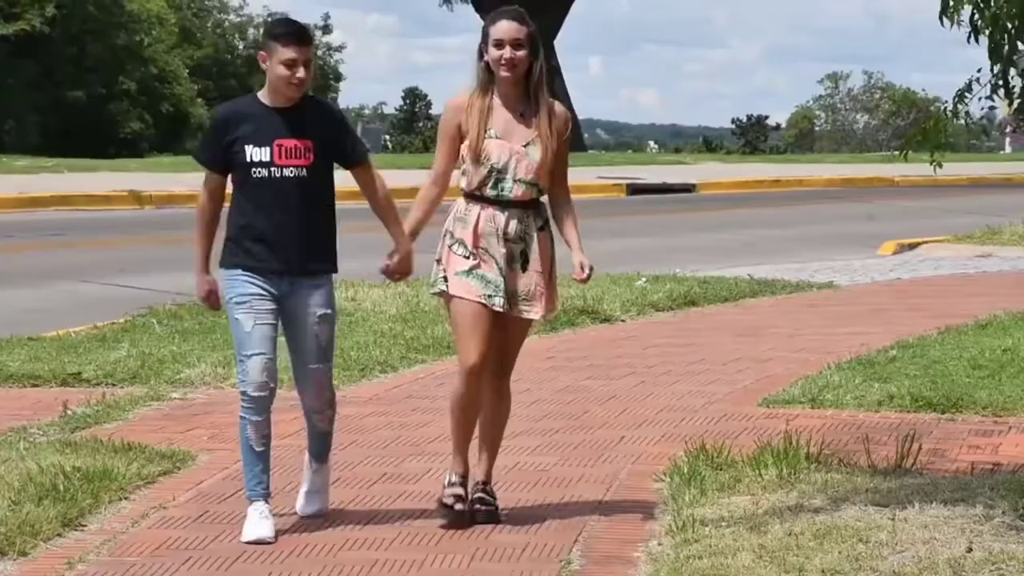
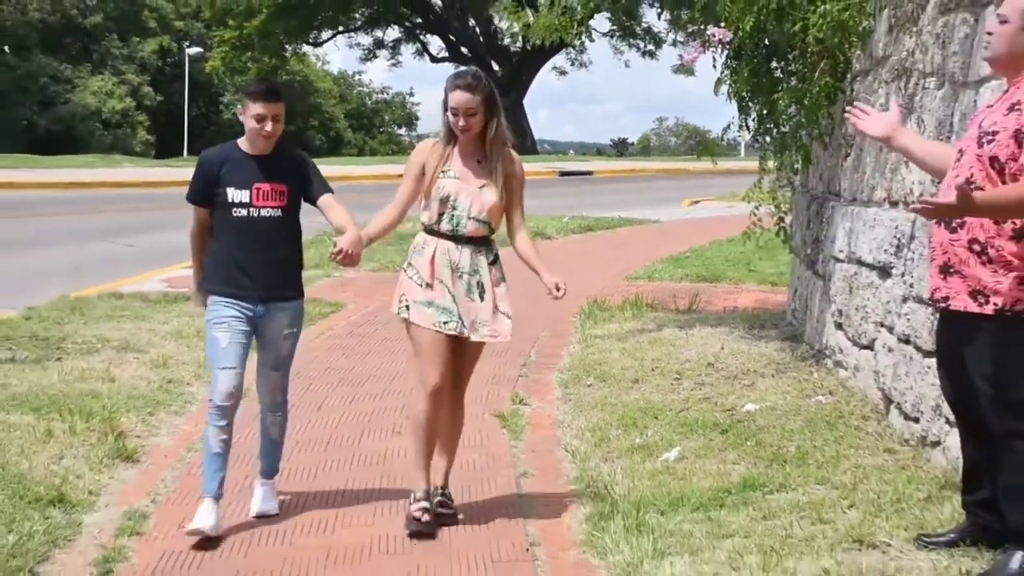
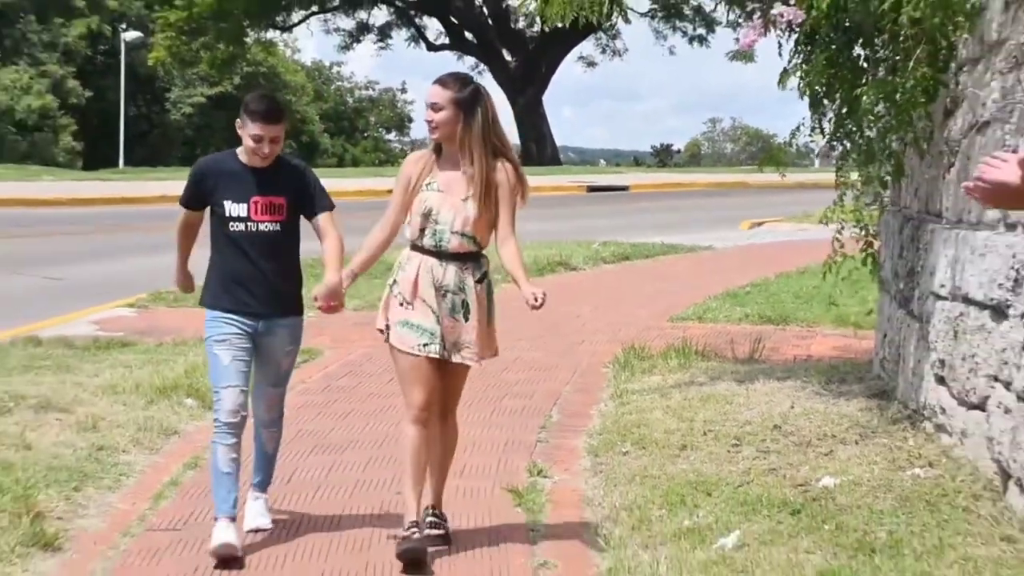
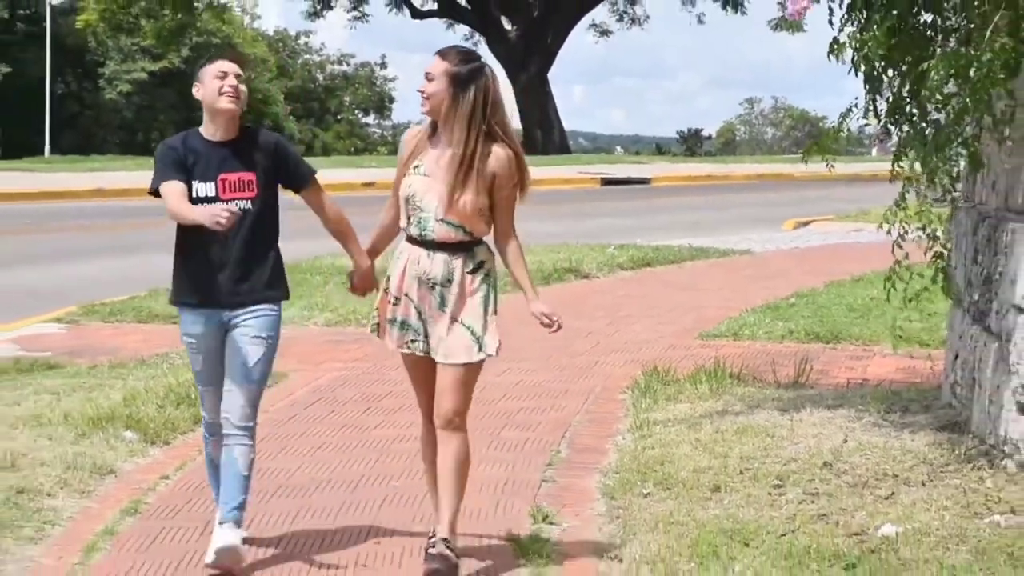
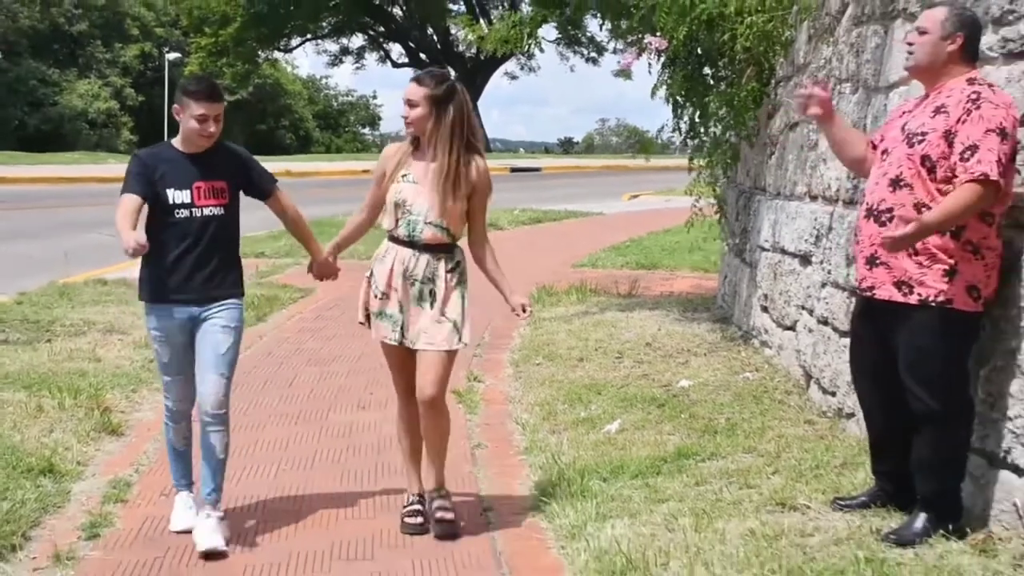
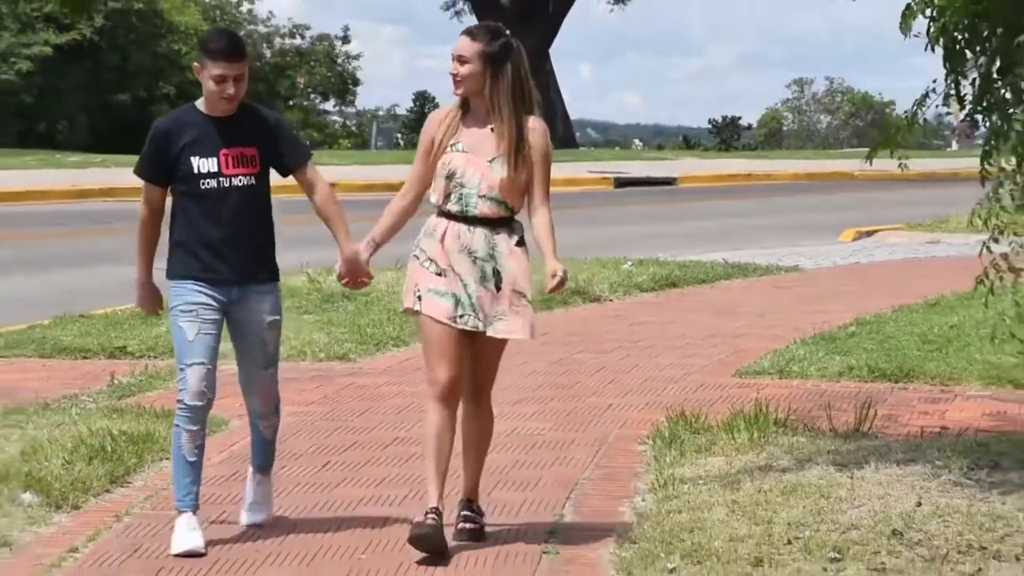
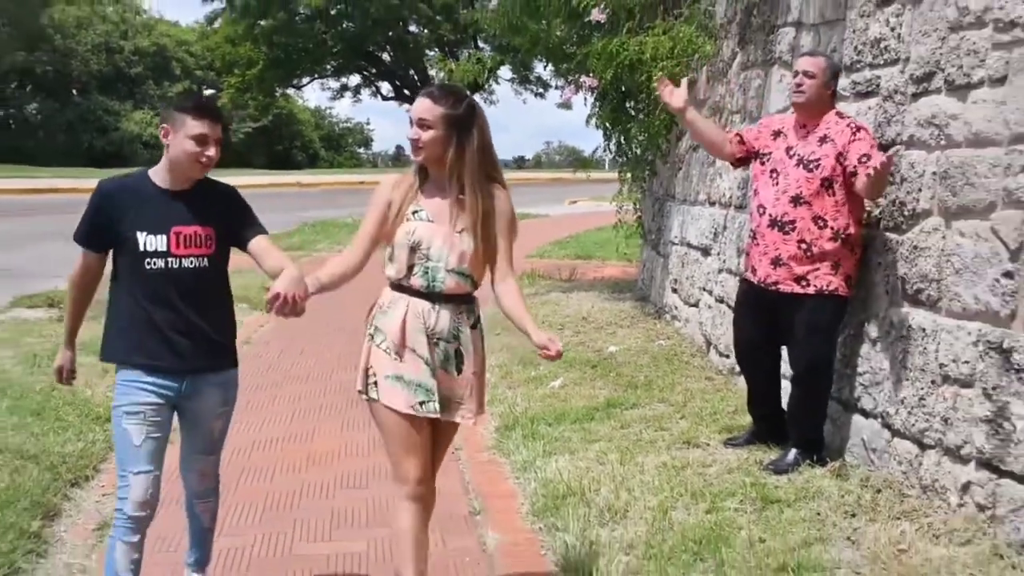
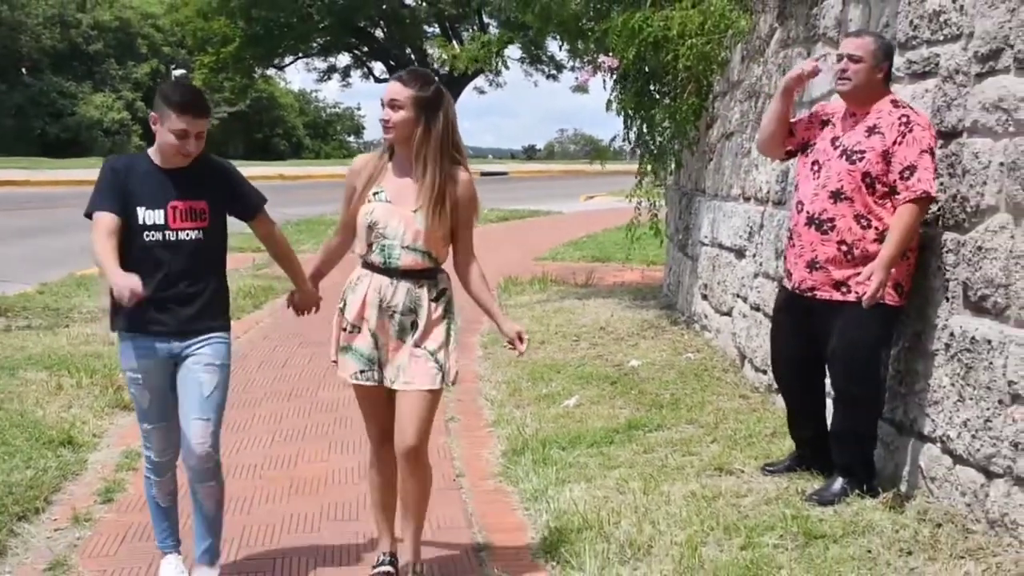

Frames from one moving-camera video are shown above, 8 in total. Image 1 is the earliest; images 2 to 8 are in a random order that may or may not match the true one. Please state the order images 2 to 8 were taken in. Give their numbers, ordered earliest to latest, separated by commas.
6, 4, 3, 2, 5, 8, 7
